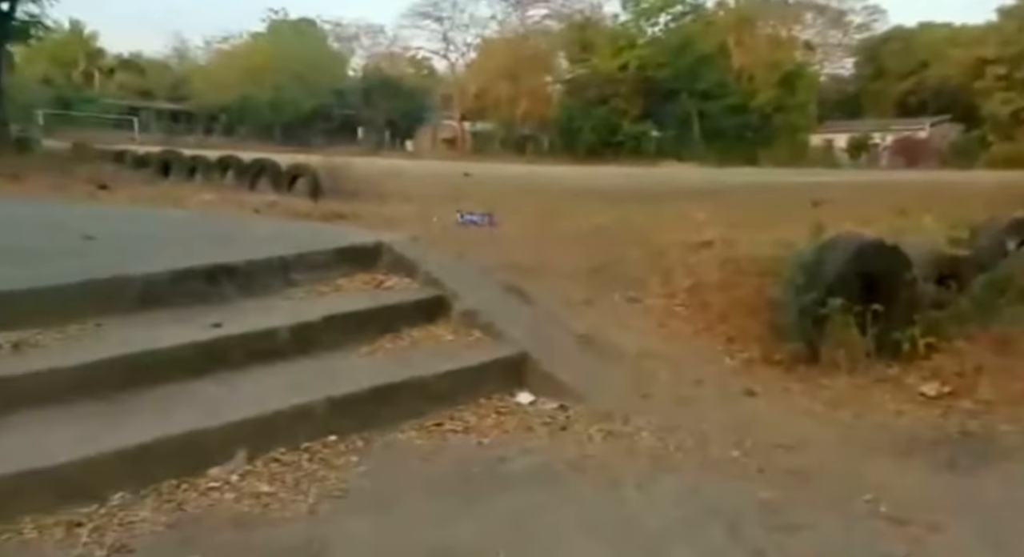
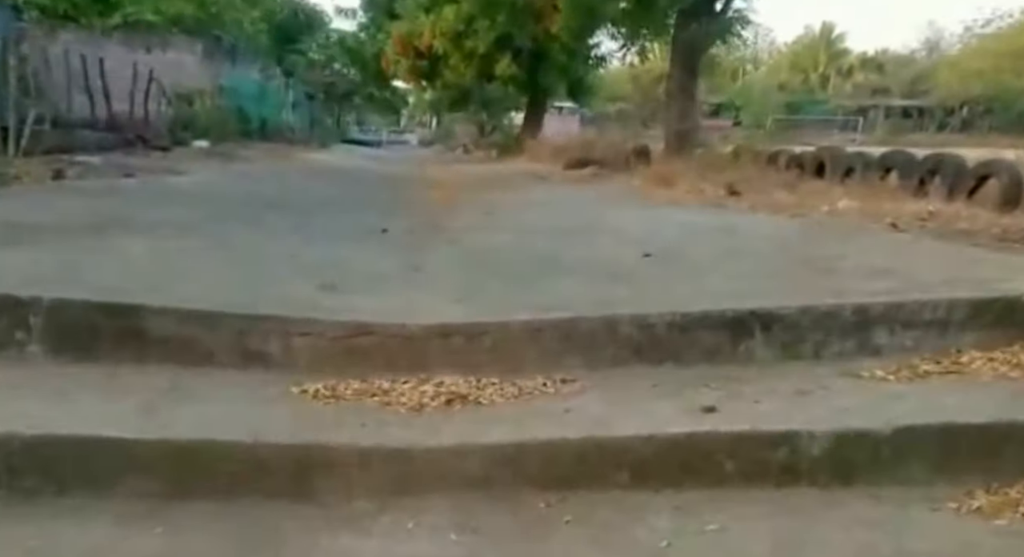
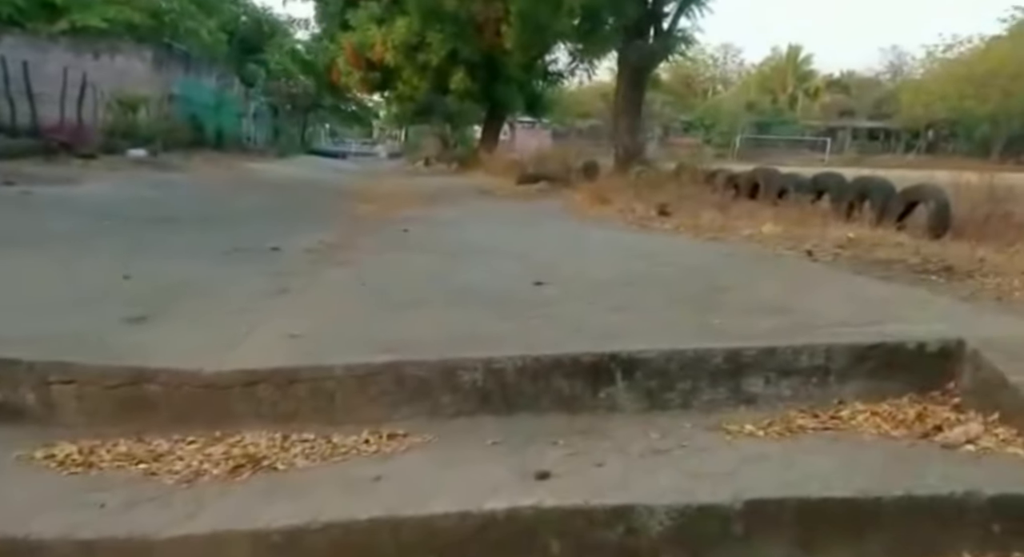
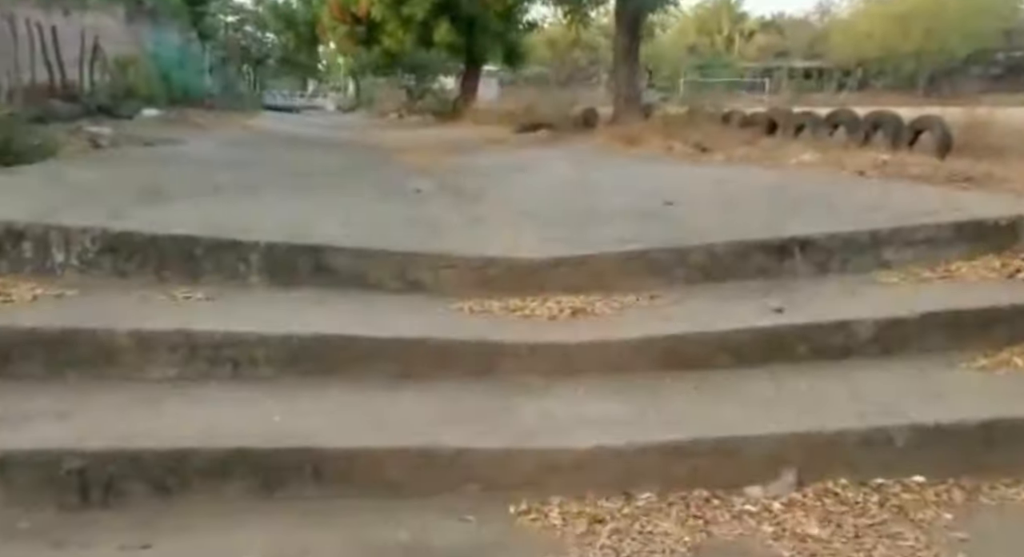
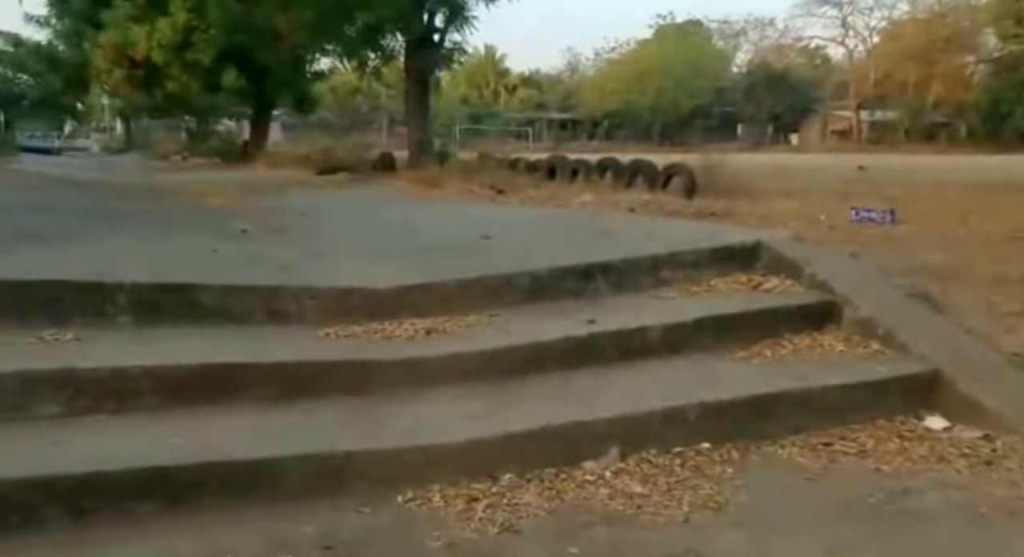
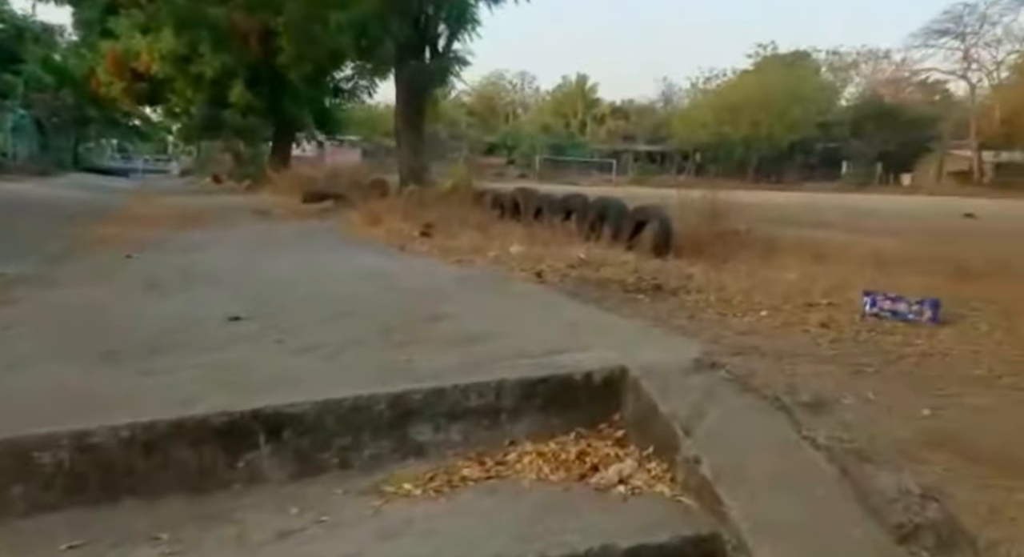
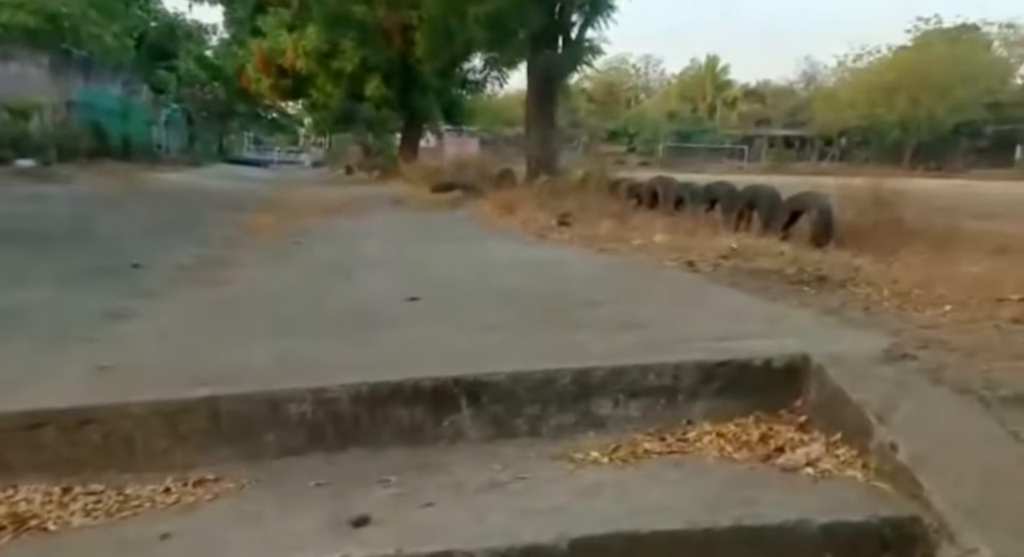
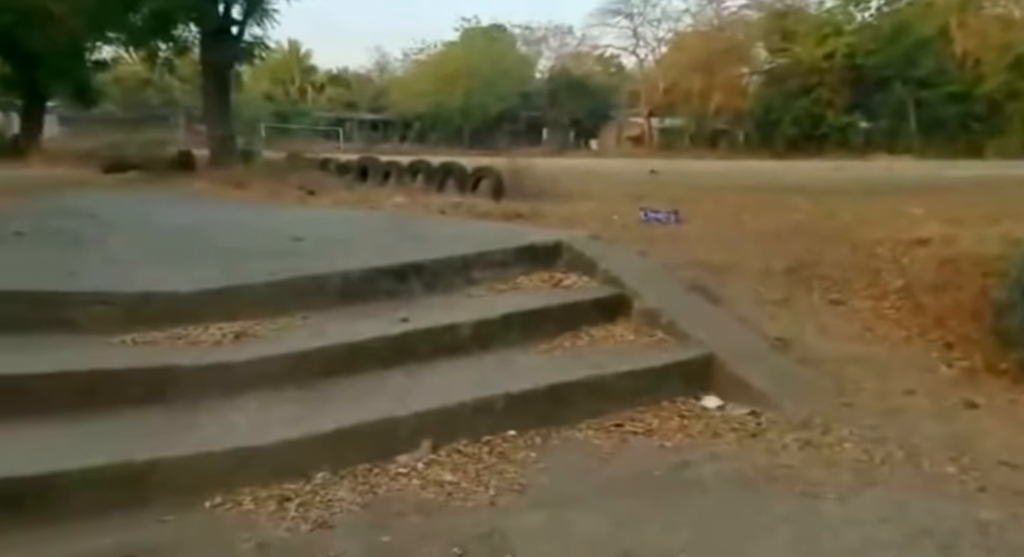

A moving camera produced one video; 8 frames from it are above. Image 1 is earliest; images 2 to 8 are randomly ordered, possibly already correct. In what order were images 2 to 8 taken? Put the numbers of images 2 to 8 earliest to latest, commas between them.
8, 5, 4, 2, 3, 7, 6
